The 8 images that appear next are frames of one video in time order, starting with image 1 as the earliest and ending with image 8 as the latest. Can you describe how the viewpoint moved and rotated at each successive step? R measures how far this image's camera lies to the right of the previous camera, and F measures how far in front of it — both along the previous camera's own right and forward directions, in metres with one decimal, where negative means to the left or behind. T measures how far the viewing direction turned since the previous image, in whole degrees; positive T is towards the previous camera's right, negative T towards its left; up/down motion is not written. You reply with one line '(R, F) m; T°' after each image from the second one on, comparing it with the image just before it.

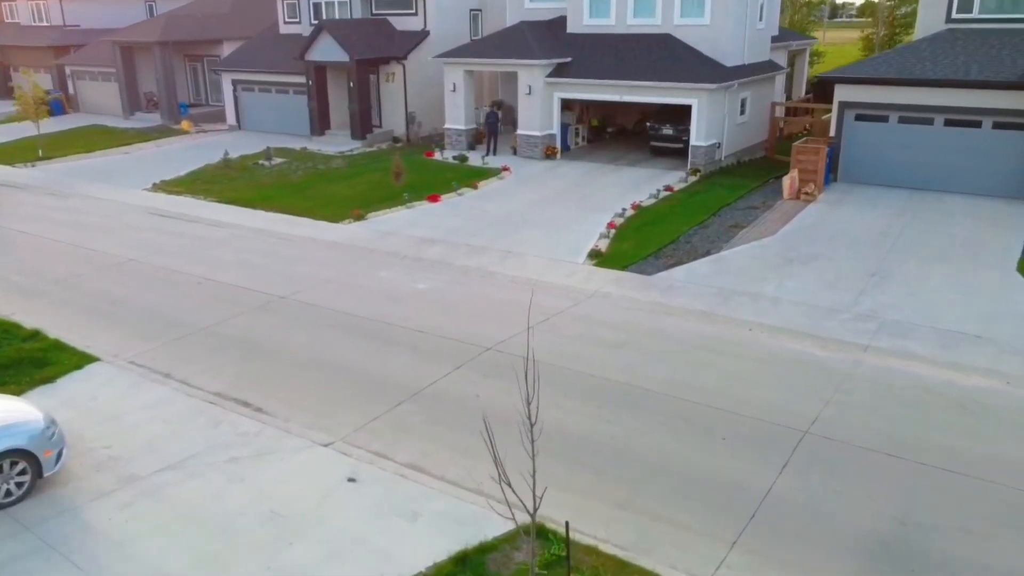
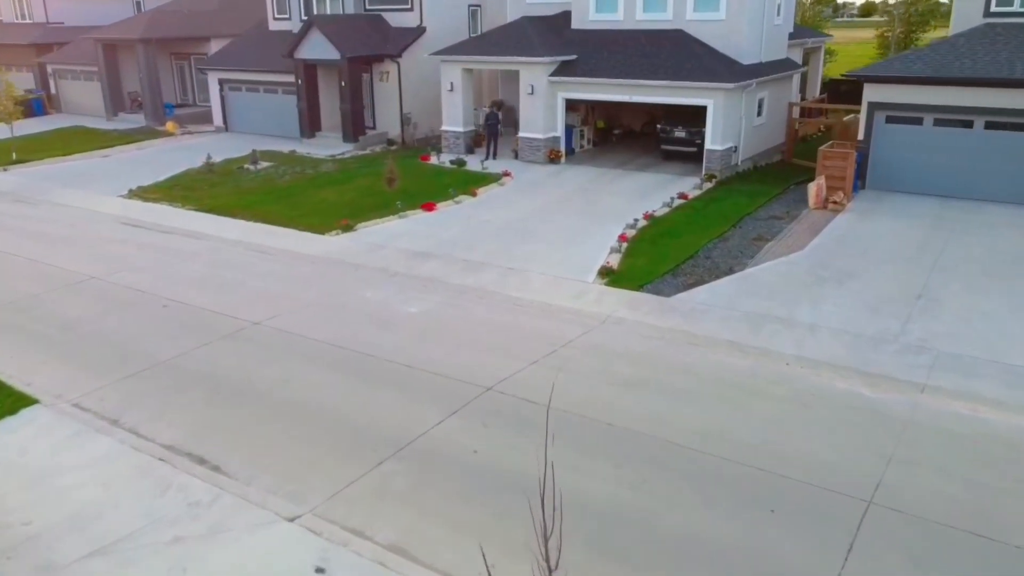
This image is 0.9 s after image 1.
(0.0, +1.5) m; 0°
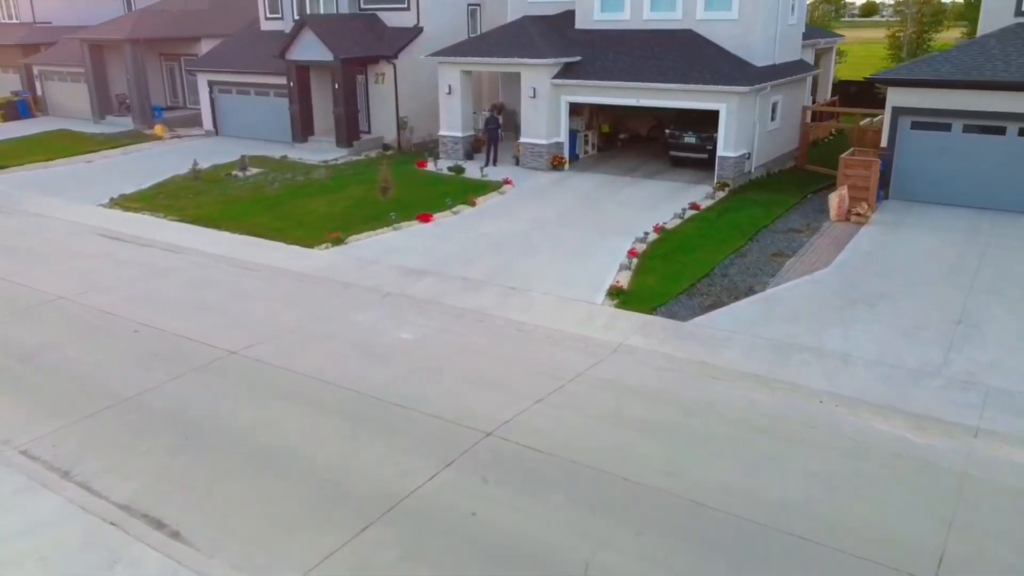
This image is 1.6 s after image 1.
(0.0, +1.1) m; 0°
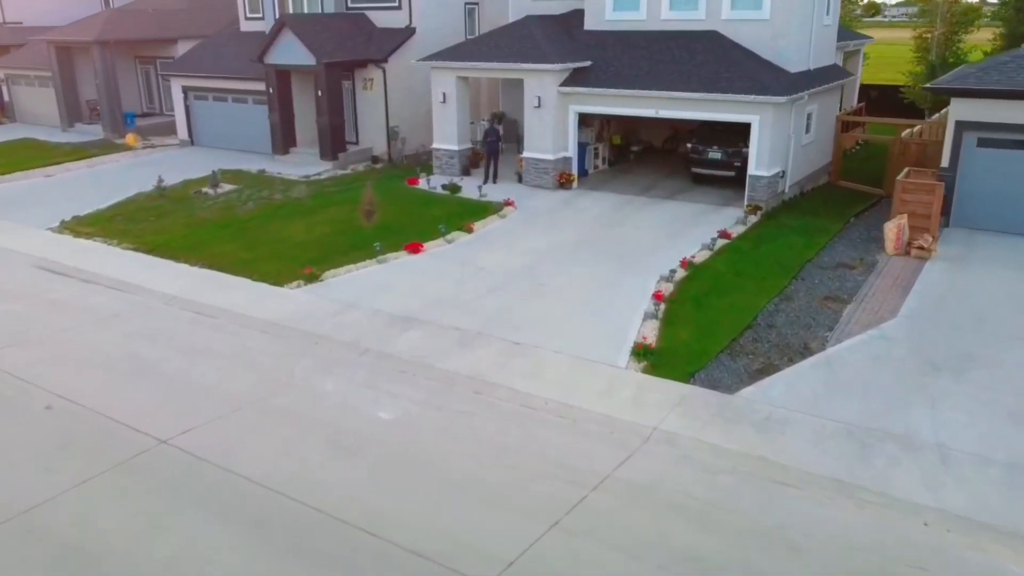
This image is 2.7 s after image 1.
(-0.1, +2.4) m; 0°
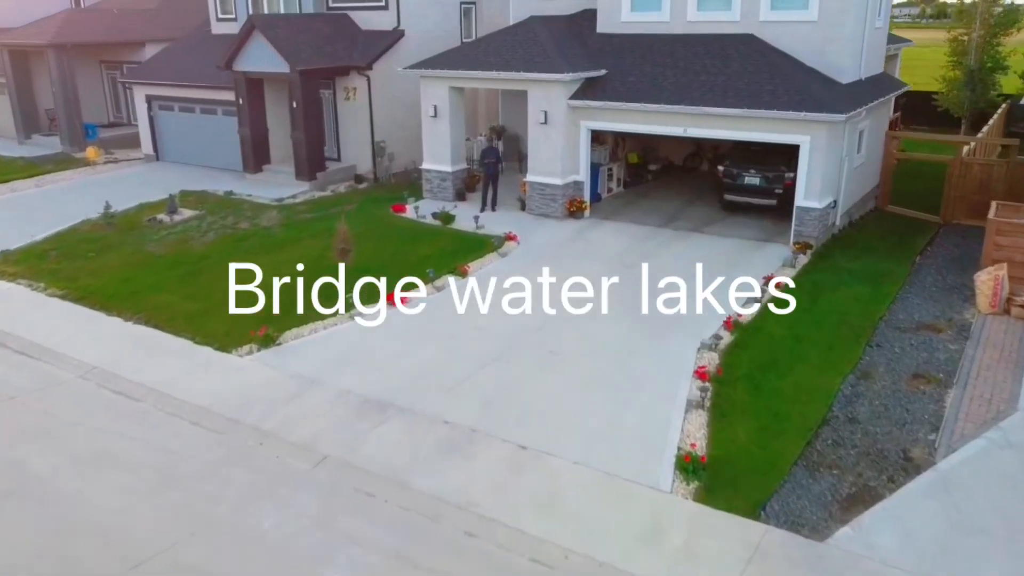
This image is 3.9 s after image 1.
(0.0, +2.7) m; 0°
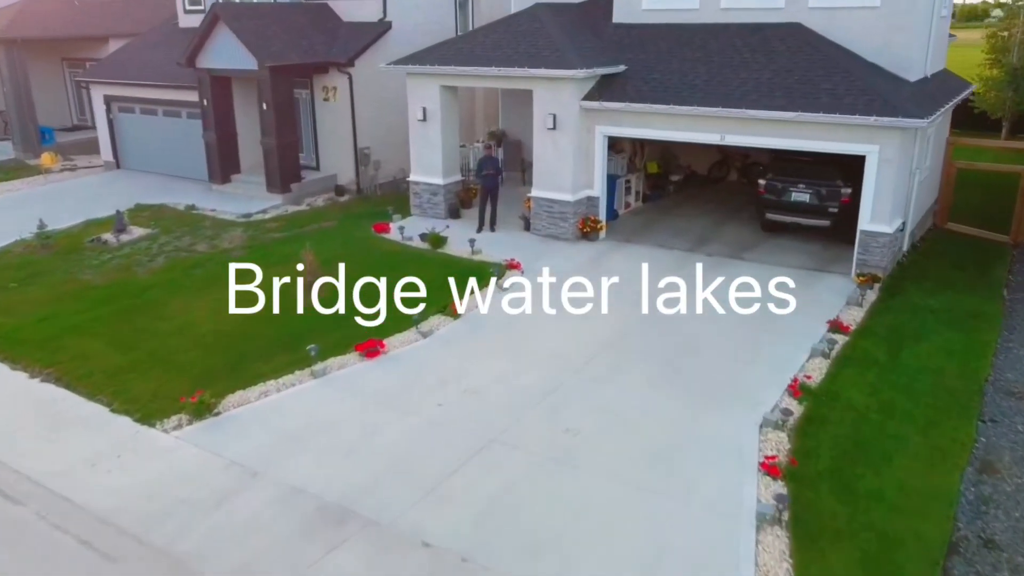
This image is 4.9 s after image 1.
(0.0, +2.5) m; 0°
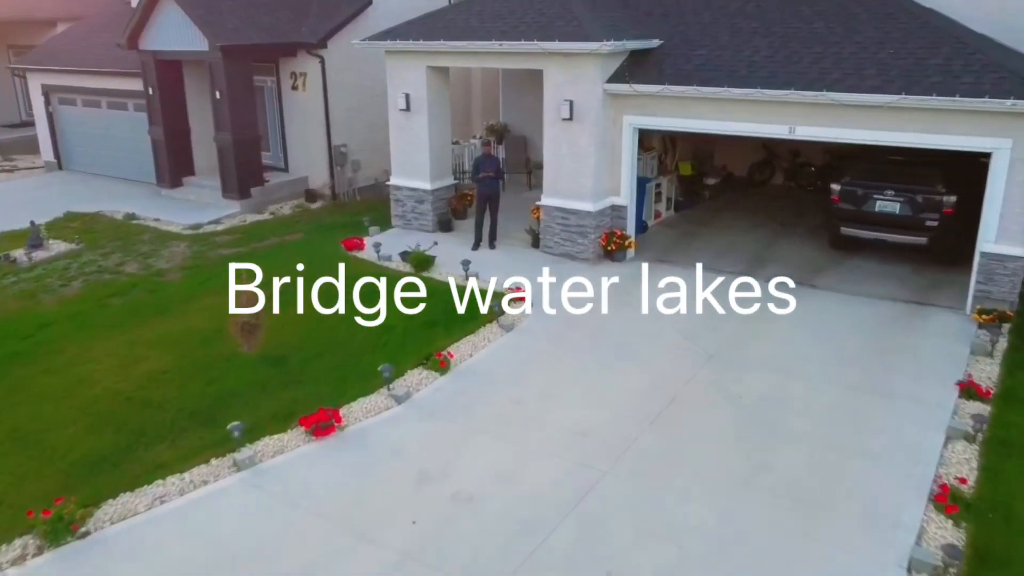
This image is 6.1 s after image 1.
(-0.1, +2.9) m; 0°
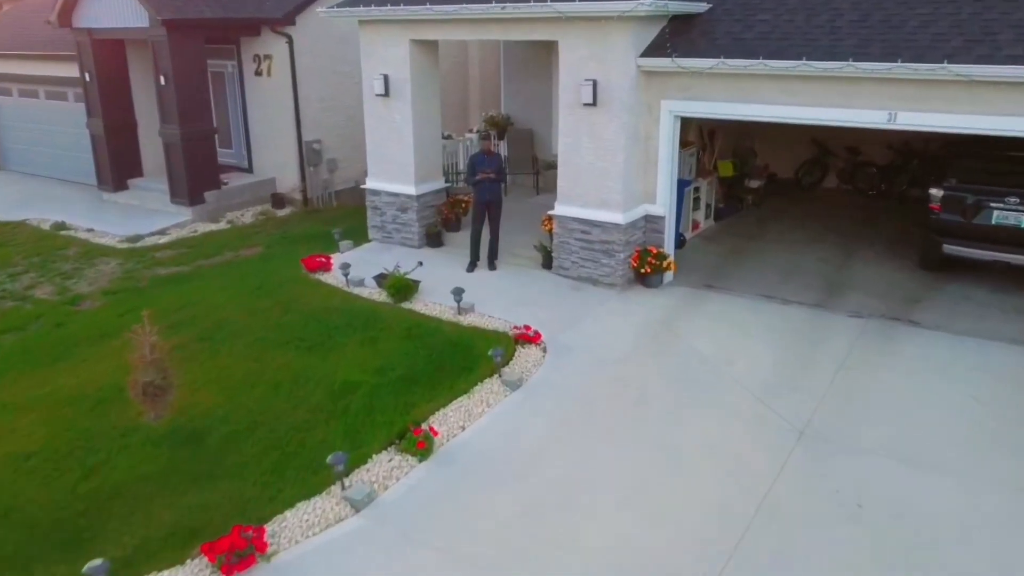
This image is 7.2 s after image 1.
(-0.1, +2.4) m; 0°
